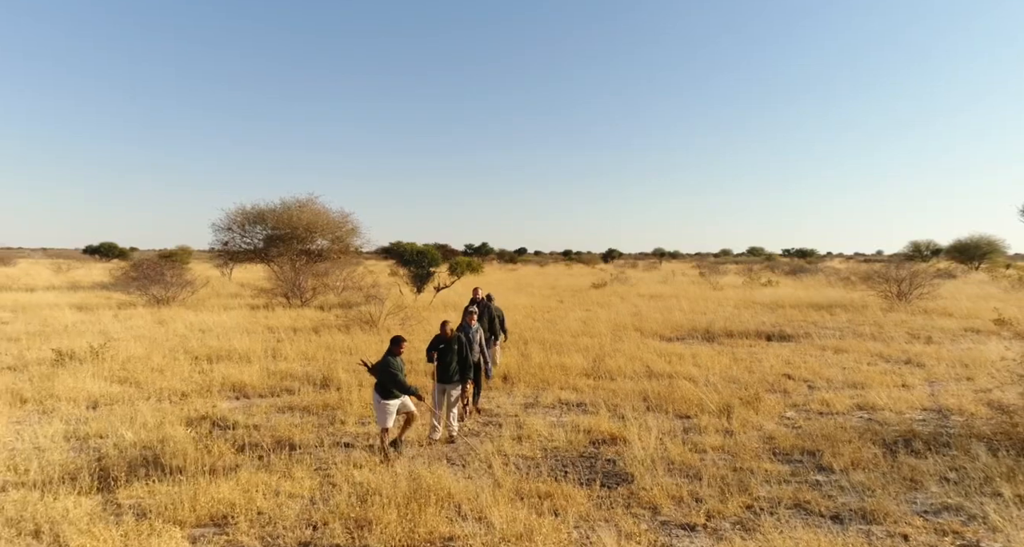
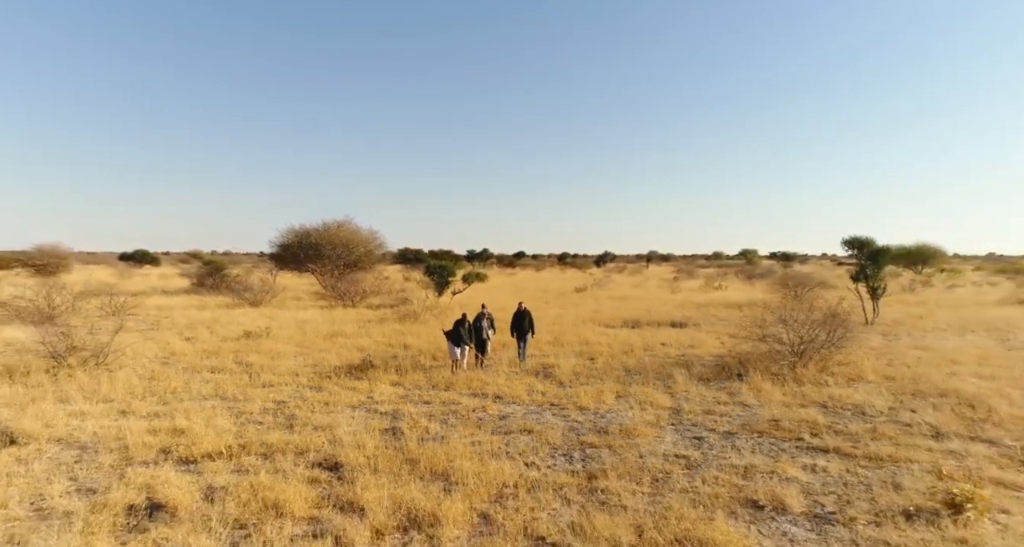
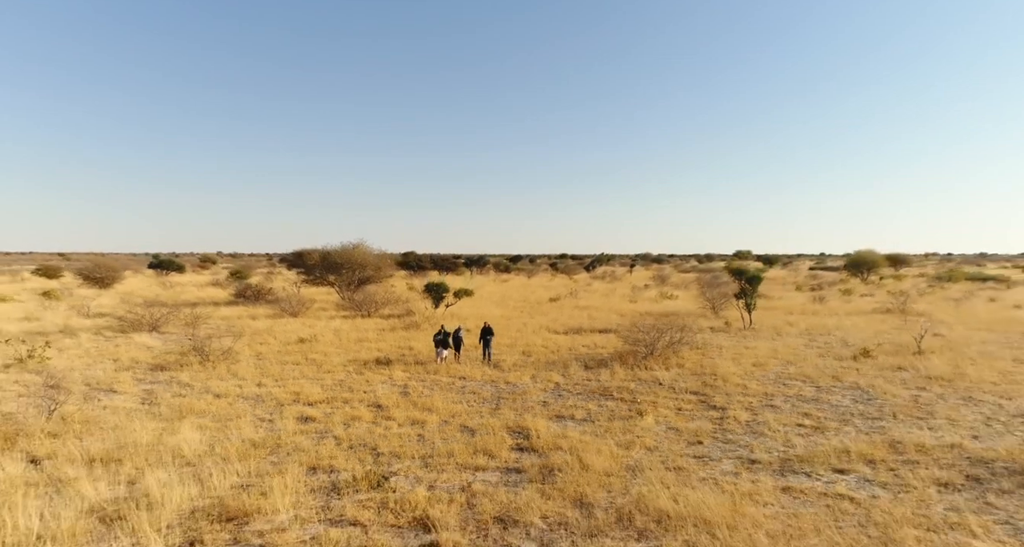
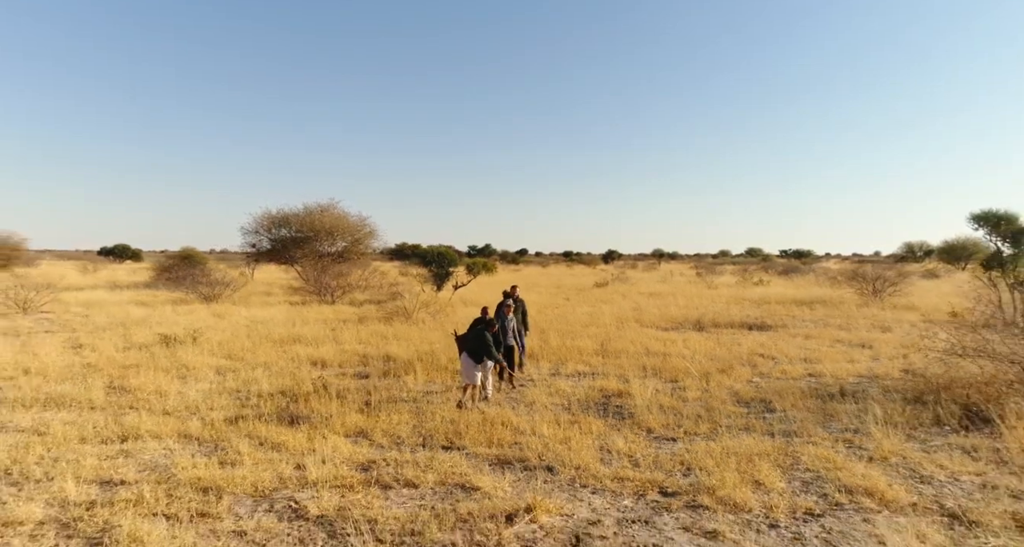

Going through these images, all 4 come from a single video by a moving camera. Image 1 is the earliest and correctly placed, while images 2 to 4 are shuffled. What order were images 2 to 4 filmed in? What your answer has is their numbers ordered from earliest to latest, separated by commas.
4, 2, 3
